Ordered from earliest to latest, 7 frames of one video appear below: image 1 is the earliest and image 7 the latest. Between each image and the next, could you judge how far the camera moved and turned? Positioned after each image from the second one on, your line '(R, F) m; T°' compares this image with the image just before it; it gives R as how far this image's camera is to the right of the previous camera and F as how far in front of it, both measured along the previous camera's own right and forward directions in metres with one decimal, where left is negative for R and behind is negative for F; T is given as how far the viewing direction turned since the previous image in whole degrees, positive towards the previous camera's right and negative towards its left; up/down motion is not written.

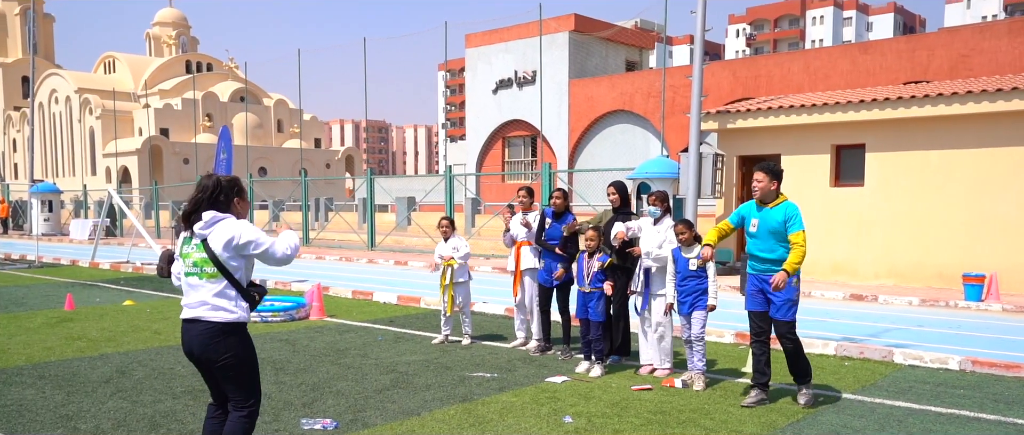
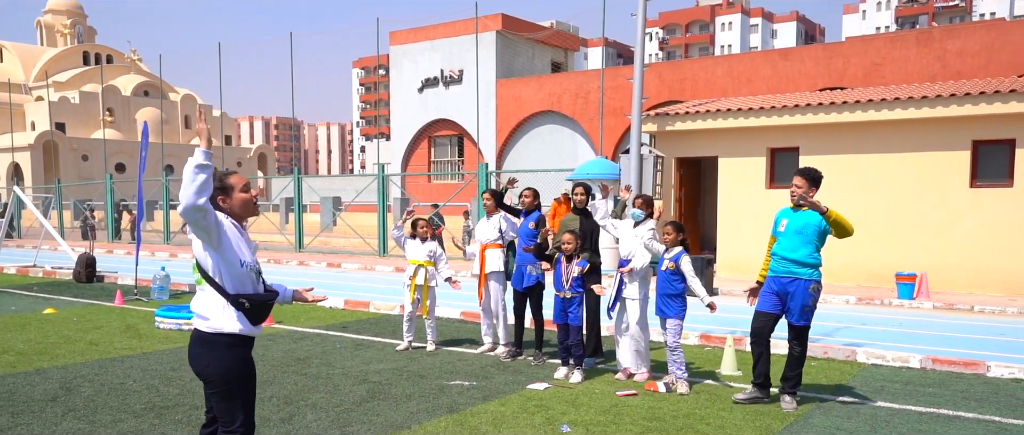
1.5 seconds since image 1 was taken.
(-0.5, +0.2) m; +6°
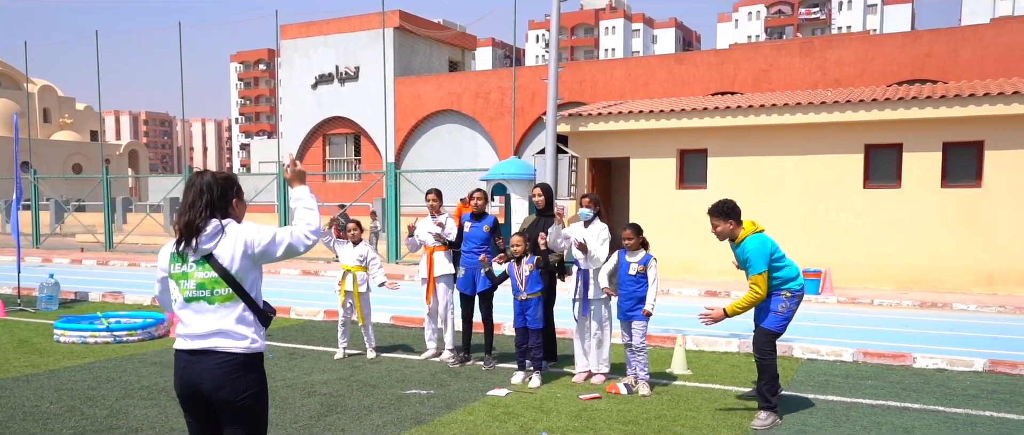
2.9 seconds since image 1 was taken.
(-0.5, +0.2) m; +8°
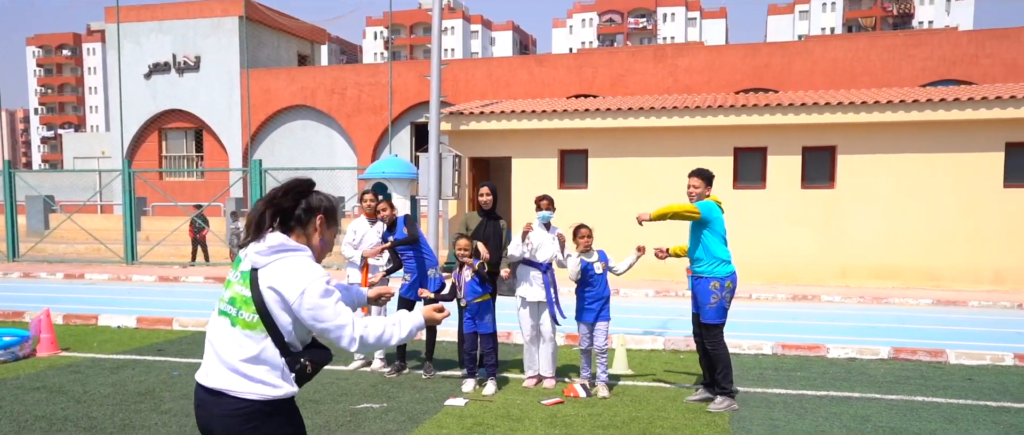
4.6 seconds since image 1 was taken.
(-0.8, +0.3) m; +12°
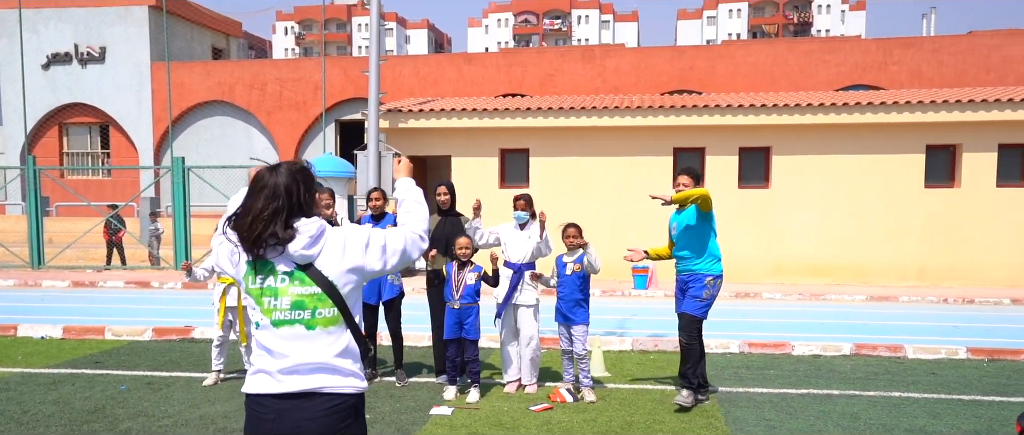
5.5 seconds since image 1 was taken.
(-0.5, +0.2) m; +6°
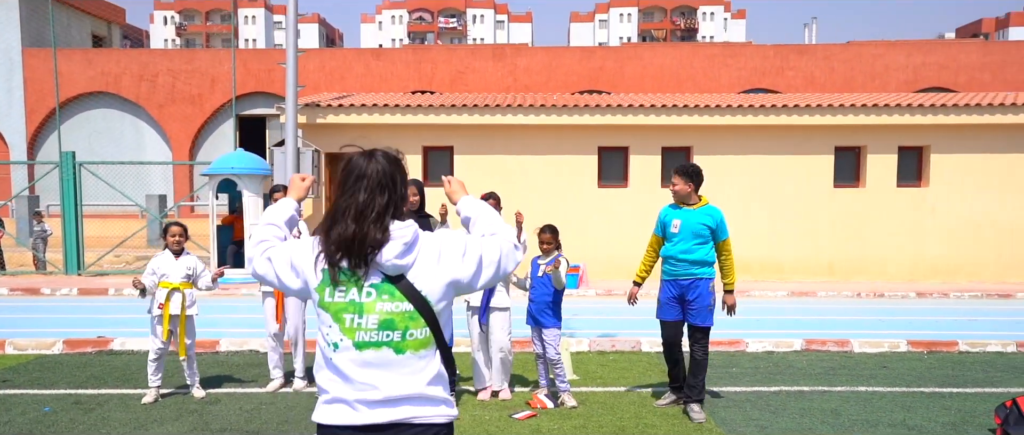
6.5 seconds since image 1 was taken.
(-0.6, +0.3) m; +8°
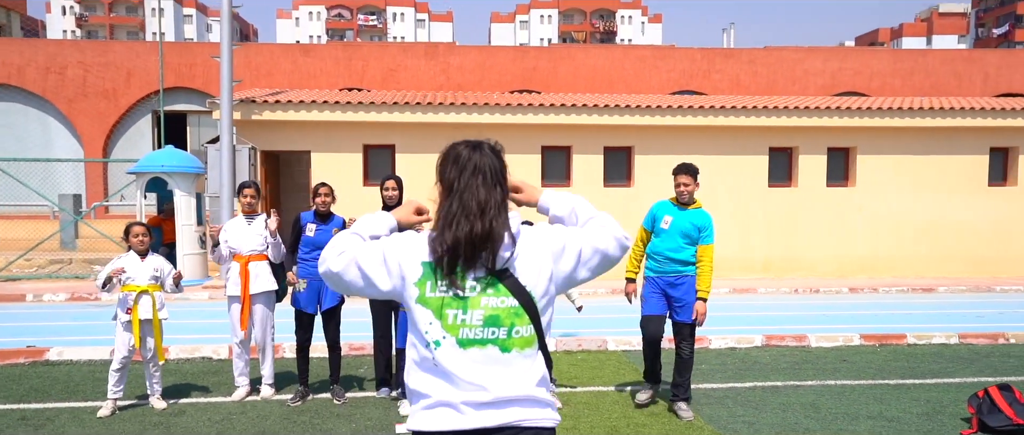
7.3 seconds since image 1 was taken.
(-0.4, +0.1) m; +6°
